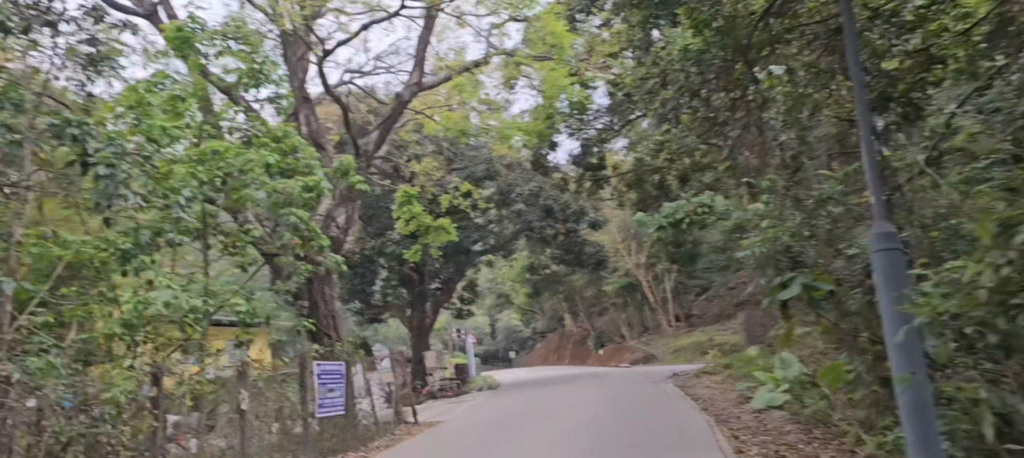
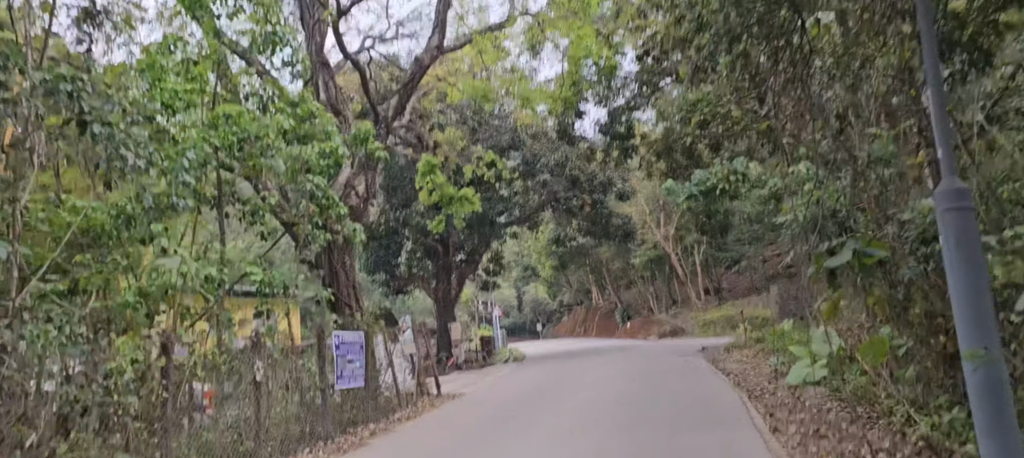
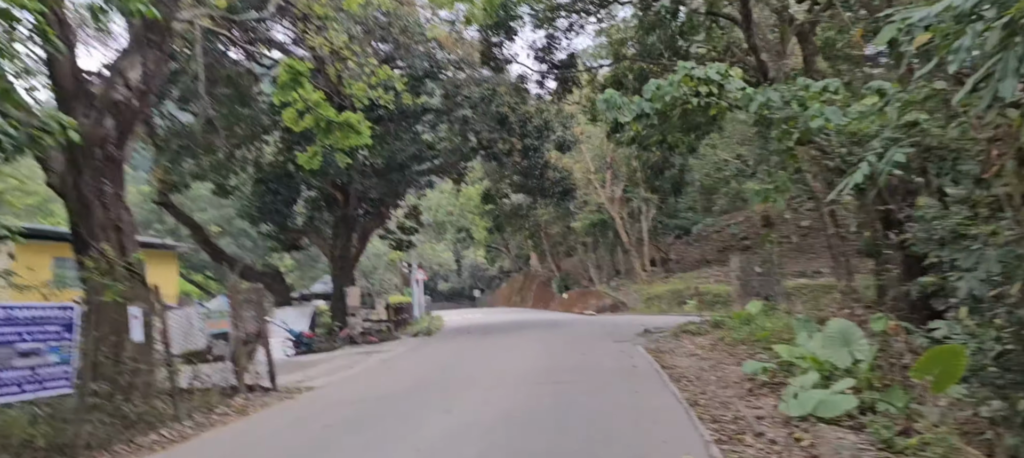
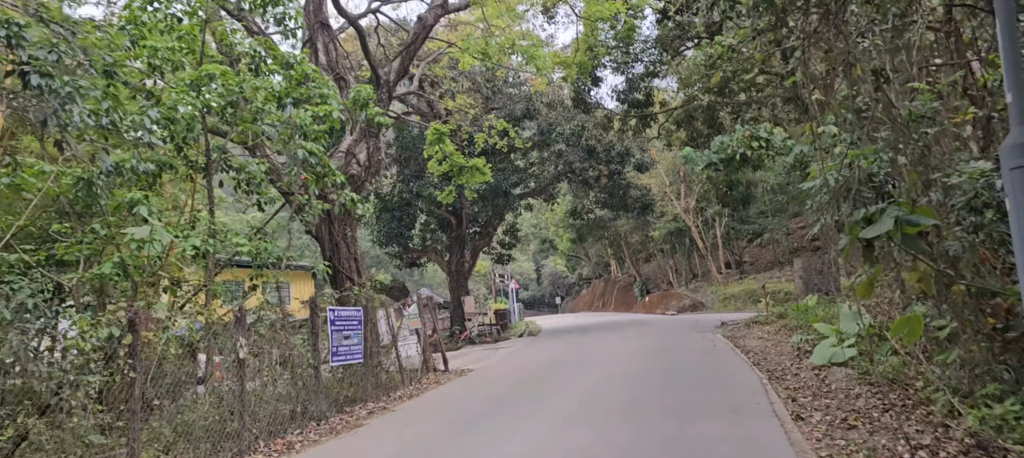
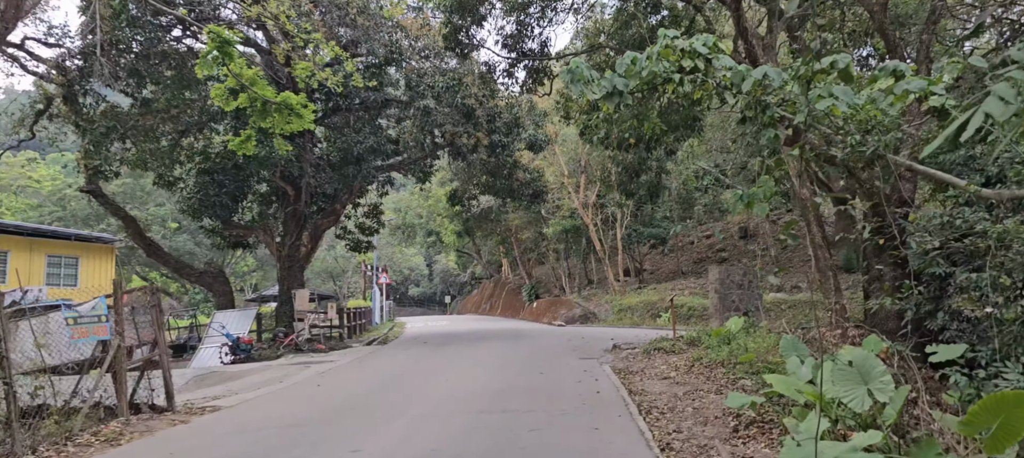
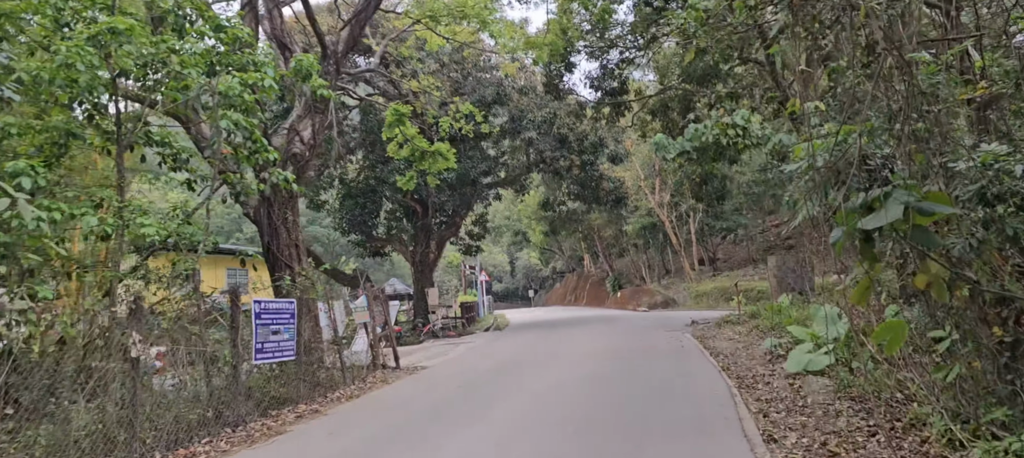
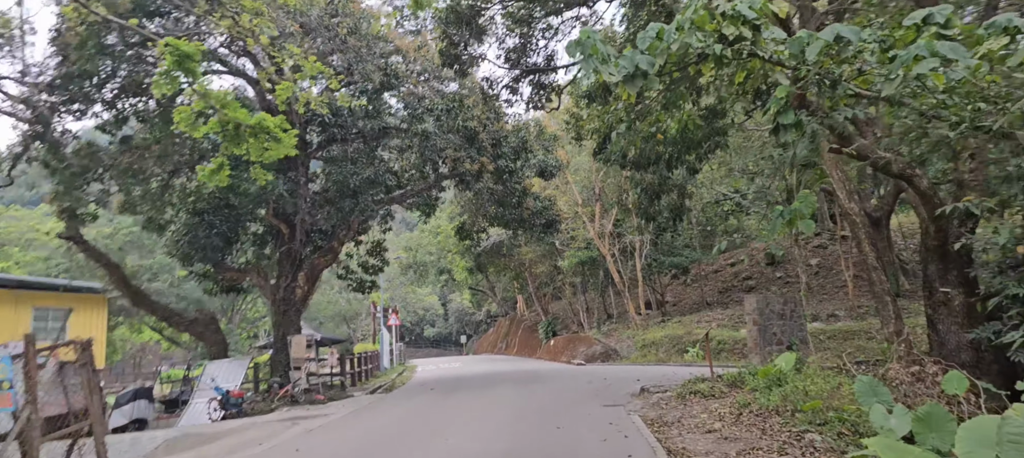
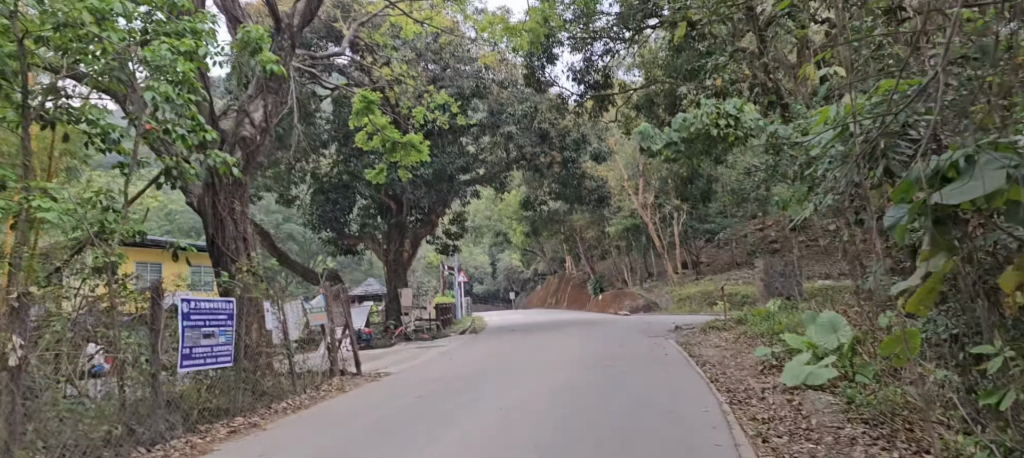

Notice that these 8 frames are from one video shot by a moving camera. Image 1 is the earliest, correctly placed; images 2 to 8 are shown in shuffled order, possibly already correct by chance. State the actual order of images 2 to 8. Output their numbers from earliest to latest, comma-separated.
2, 4, 6, 8, 3, 5, 7
